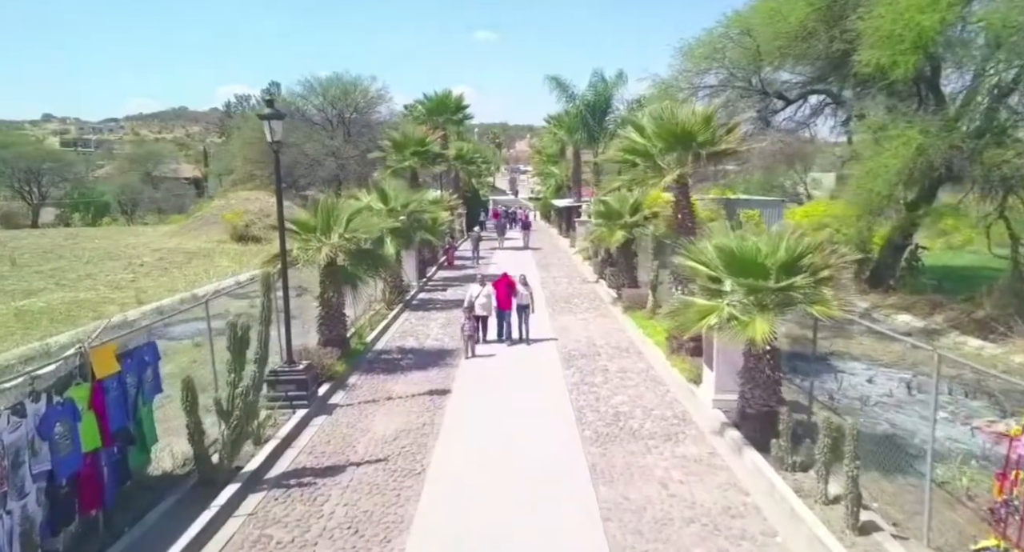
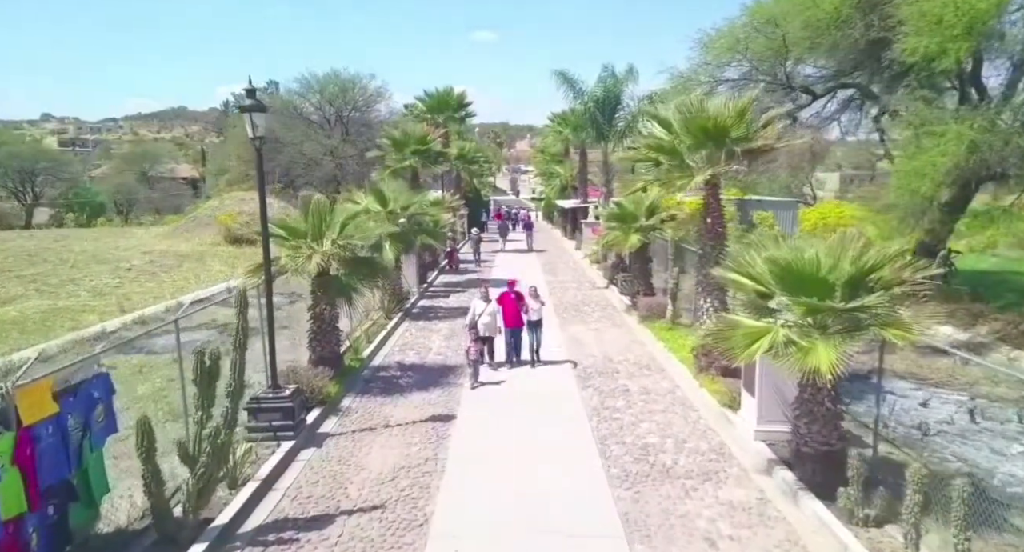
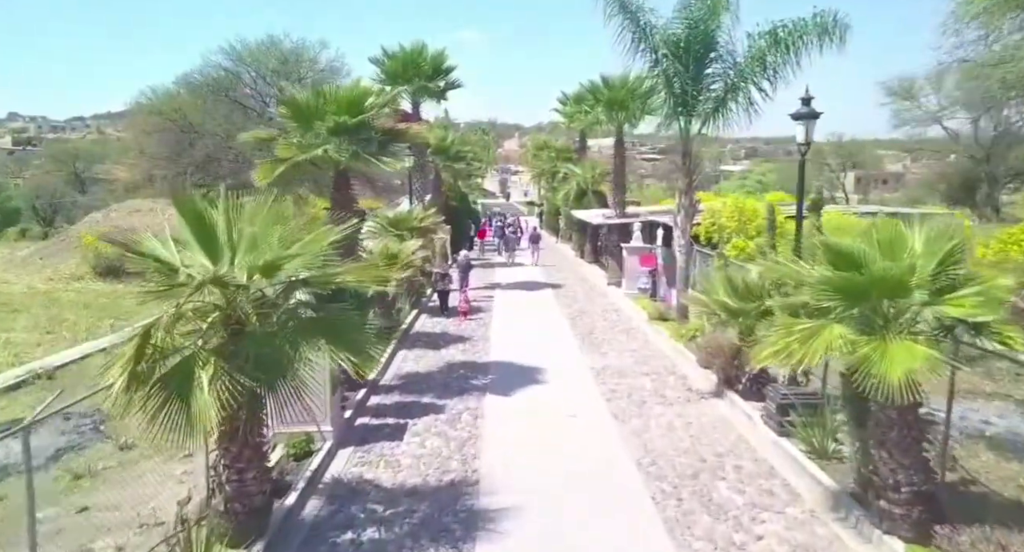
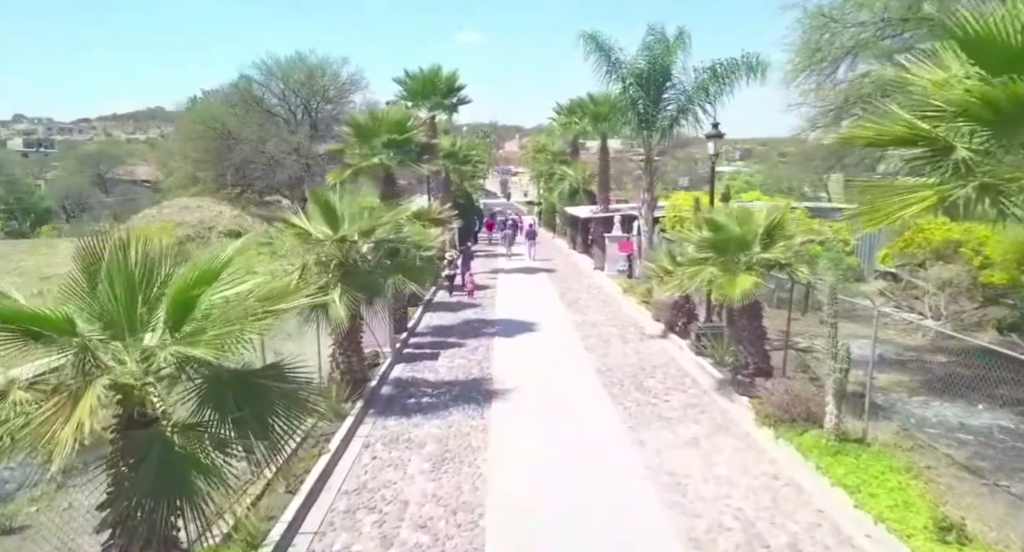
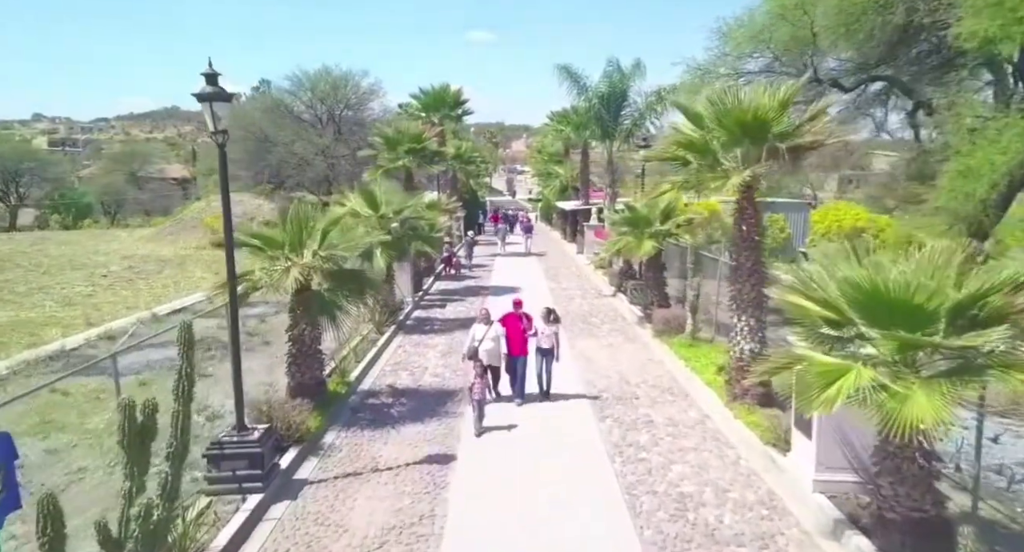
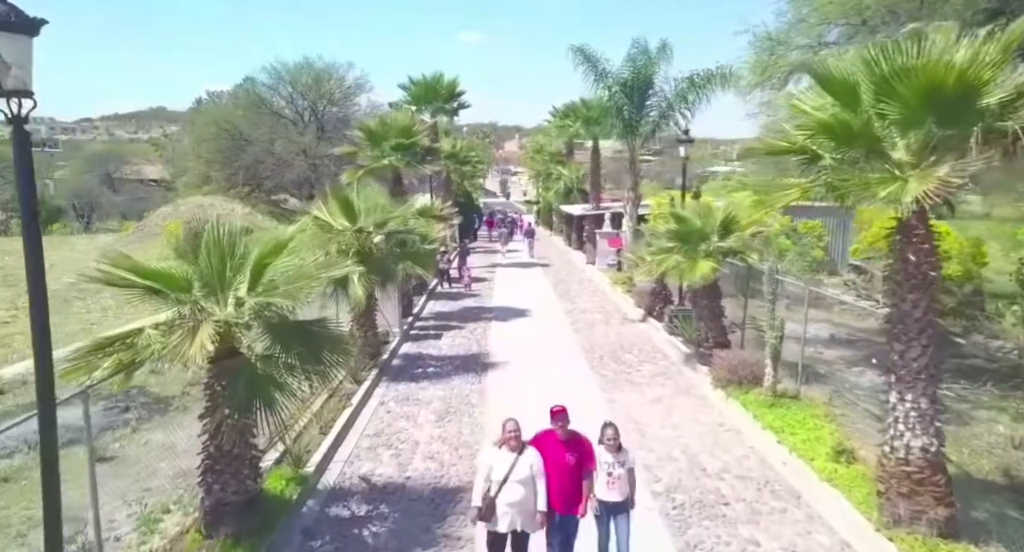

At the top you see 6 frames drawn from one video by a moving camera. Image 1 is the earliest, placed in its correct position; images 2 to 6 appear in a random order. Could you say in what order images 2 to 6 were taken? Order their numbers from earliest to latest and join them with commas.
2, 5, 6, 4, 3
